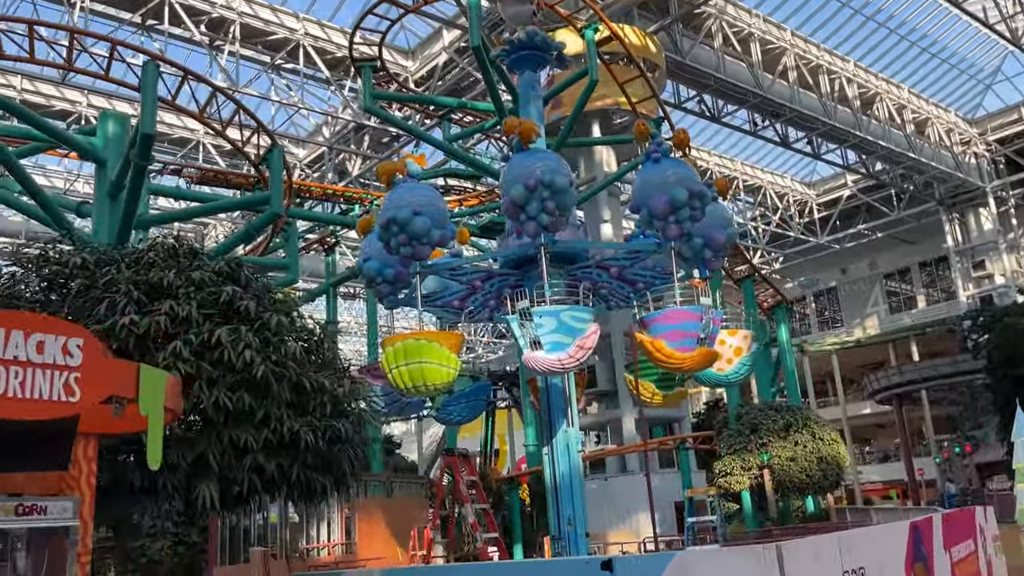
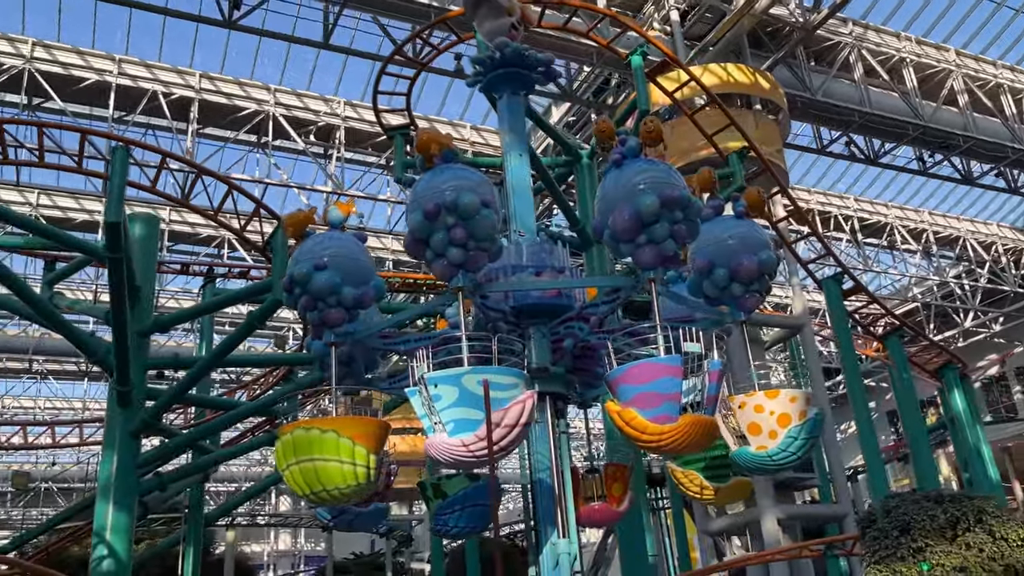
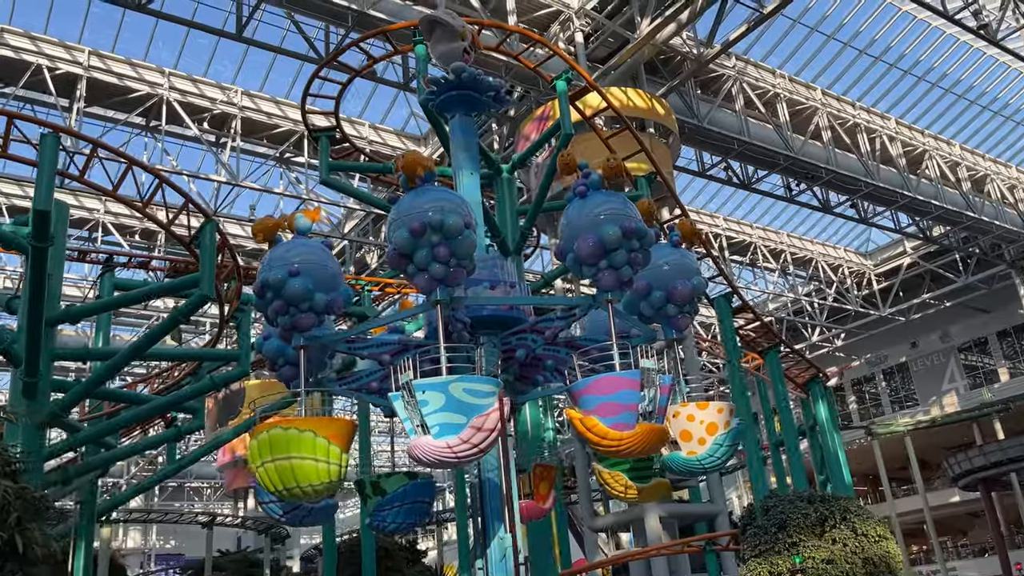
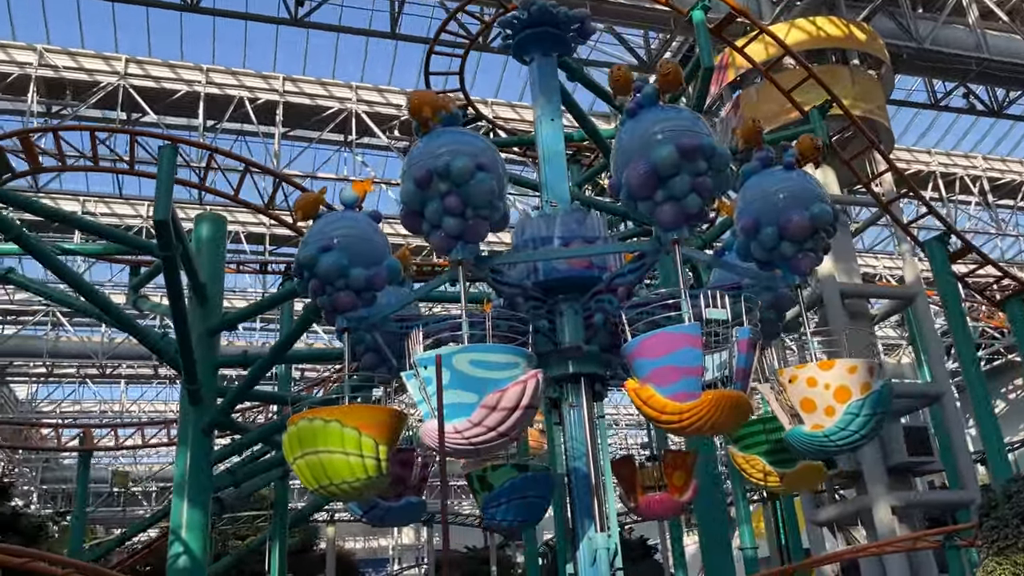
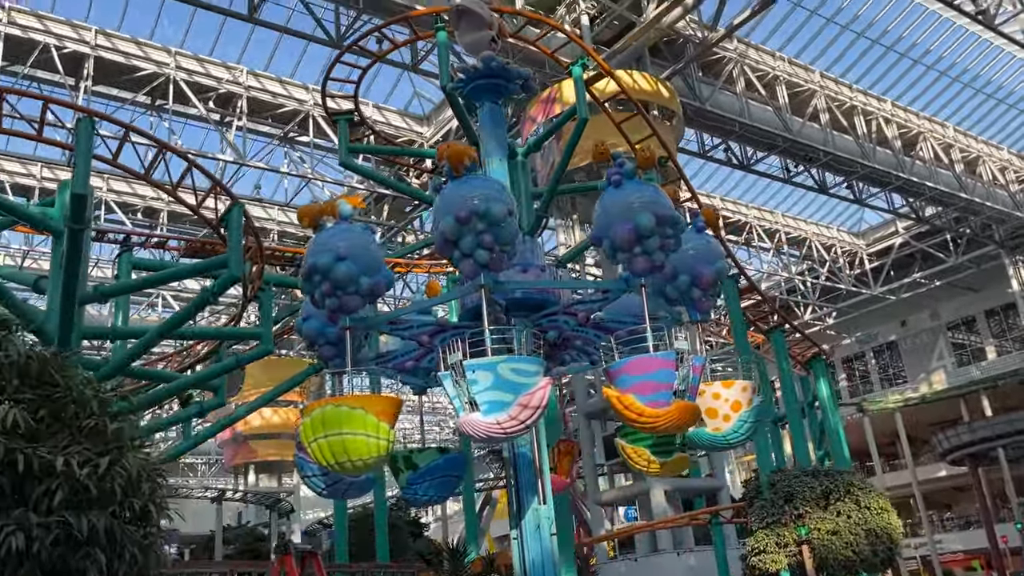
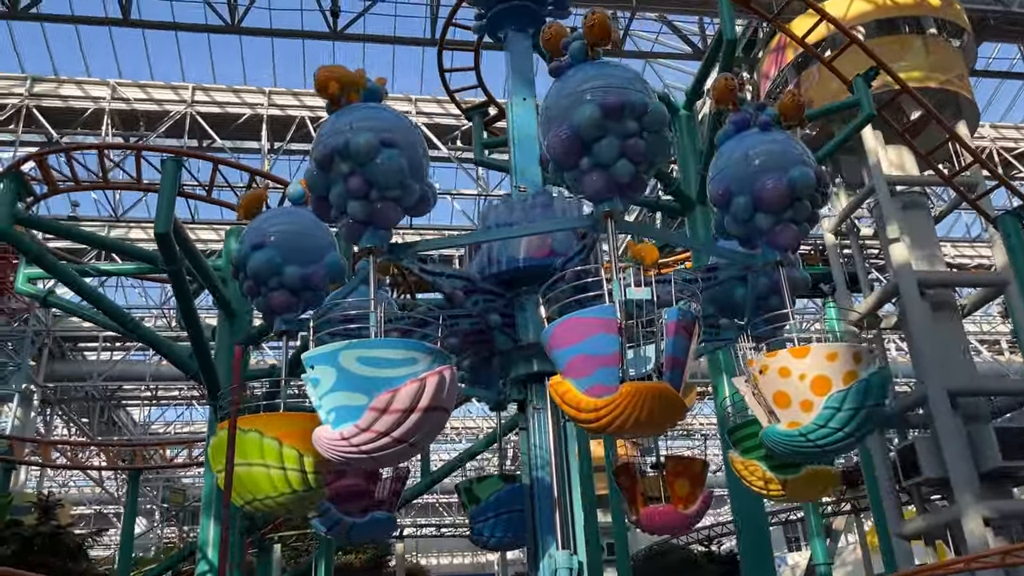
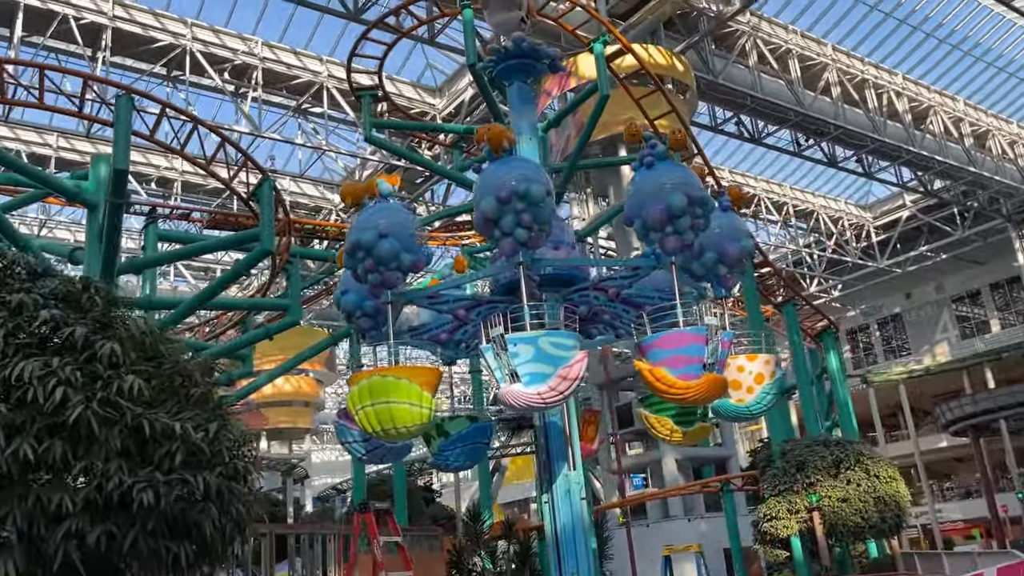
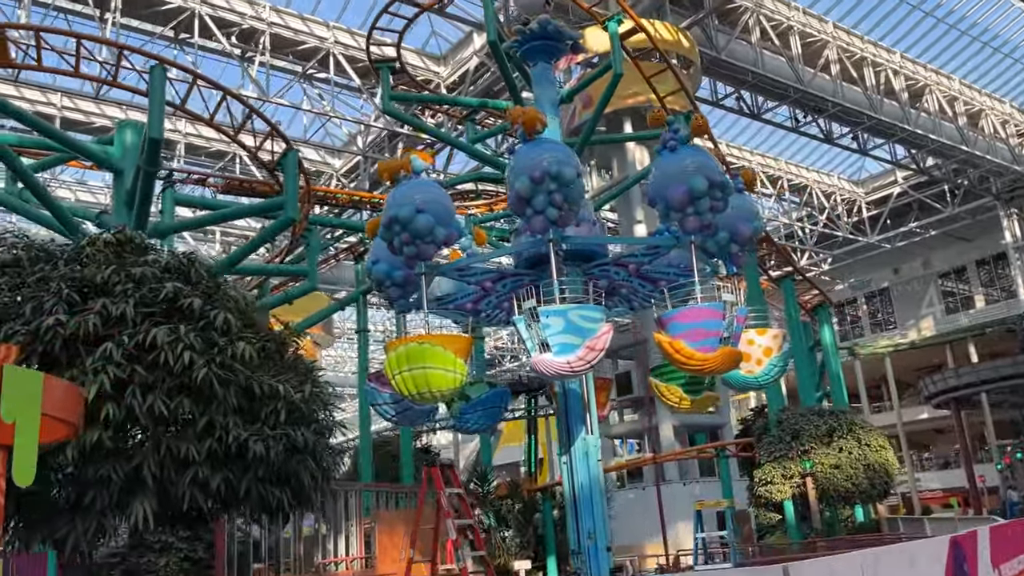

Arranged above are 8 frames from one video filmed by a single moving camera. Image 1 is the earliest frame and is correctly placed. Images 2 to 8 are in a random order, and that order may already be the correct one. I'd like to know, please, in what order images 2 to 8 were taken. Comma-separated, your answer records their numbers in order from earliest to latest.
8, 7, 5, 3, 2, 4, 6
